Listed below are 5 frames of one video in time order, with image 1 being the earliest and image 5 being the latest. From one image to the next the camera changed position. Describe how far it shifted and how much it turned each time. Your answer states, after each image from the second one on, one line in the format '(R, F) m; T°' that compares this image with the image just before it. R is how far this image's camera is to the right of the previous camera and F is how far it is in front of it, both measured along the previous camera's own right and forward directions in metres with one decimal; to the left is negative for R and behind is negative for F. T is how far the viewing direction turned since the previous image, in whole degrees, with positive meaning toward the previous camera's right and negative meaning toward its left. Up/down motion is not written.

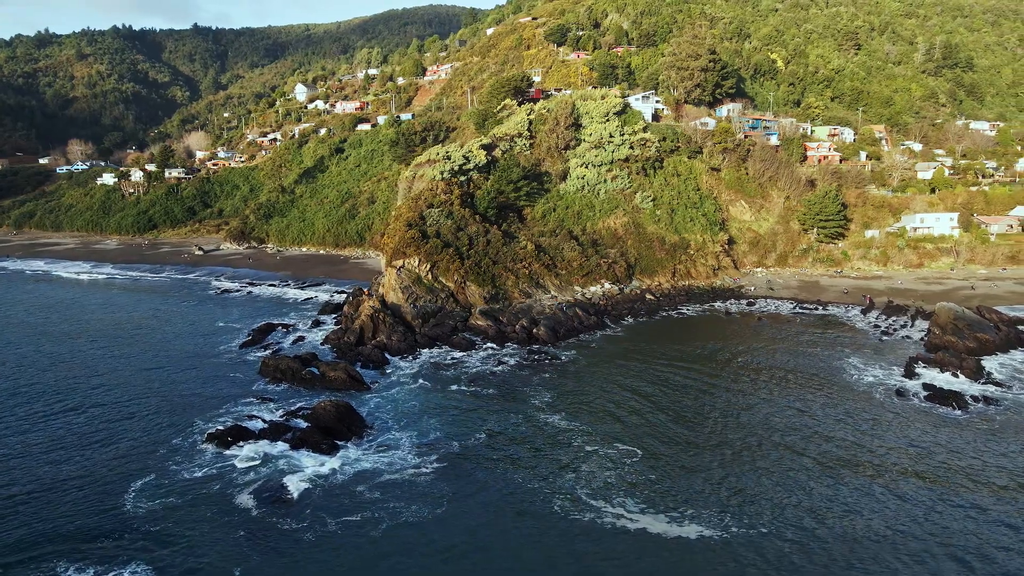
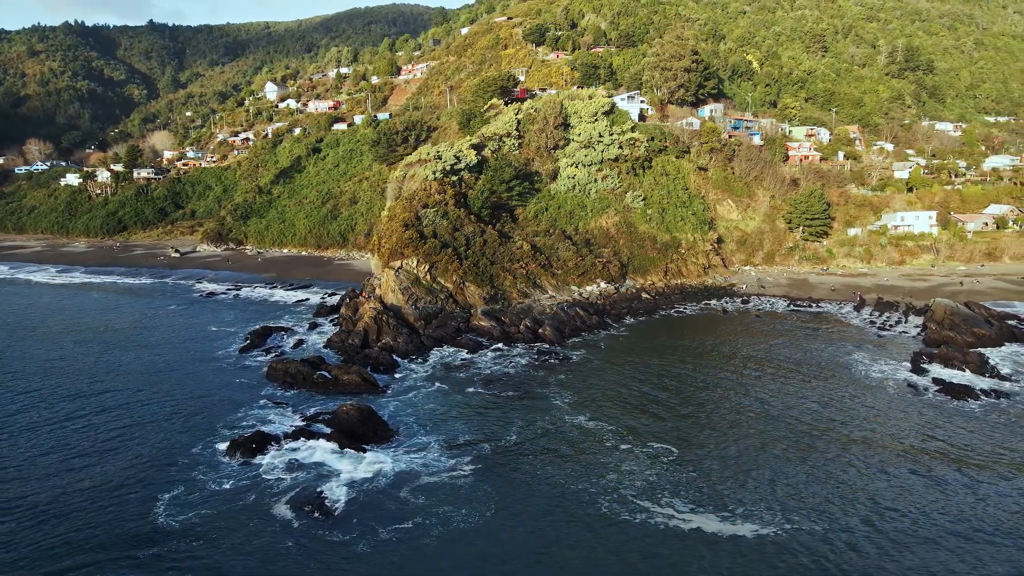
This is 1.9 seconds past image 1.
(-1.8, +0.3) m; +2°
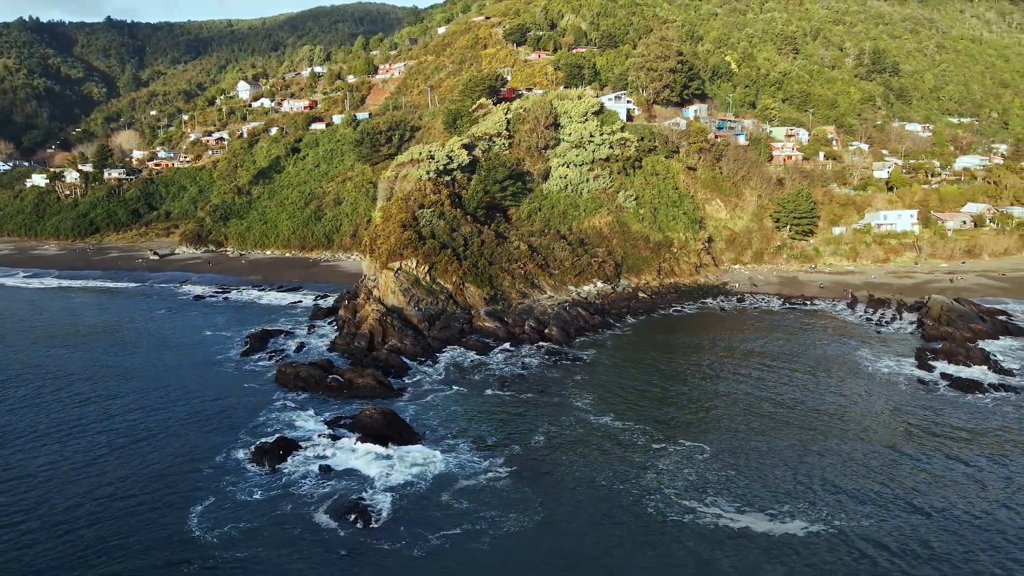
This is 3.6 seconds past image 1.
(-1.7, +0.2) m; +2°
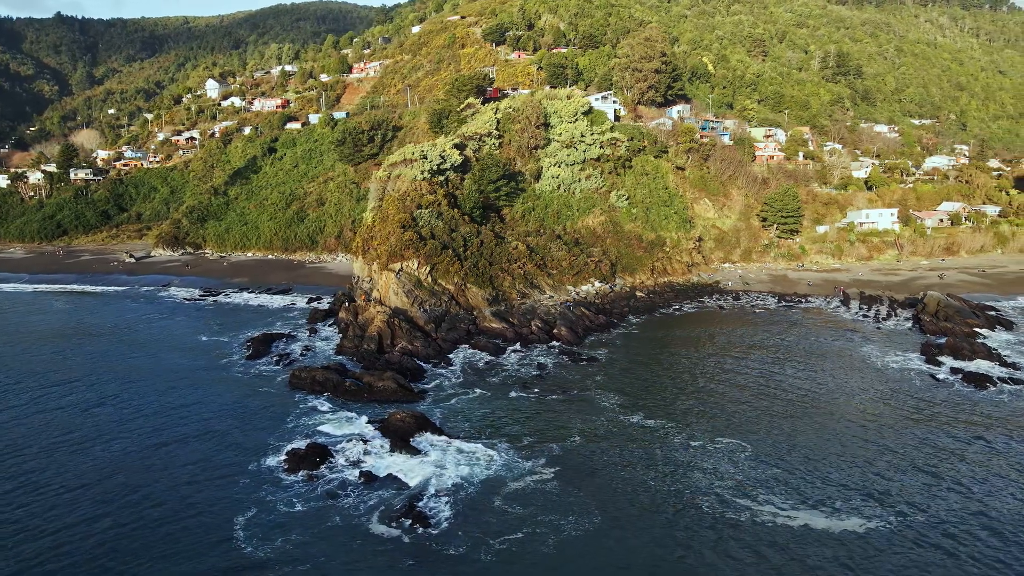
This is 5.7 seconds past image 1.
(-2.0, +0.2) m; +3°
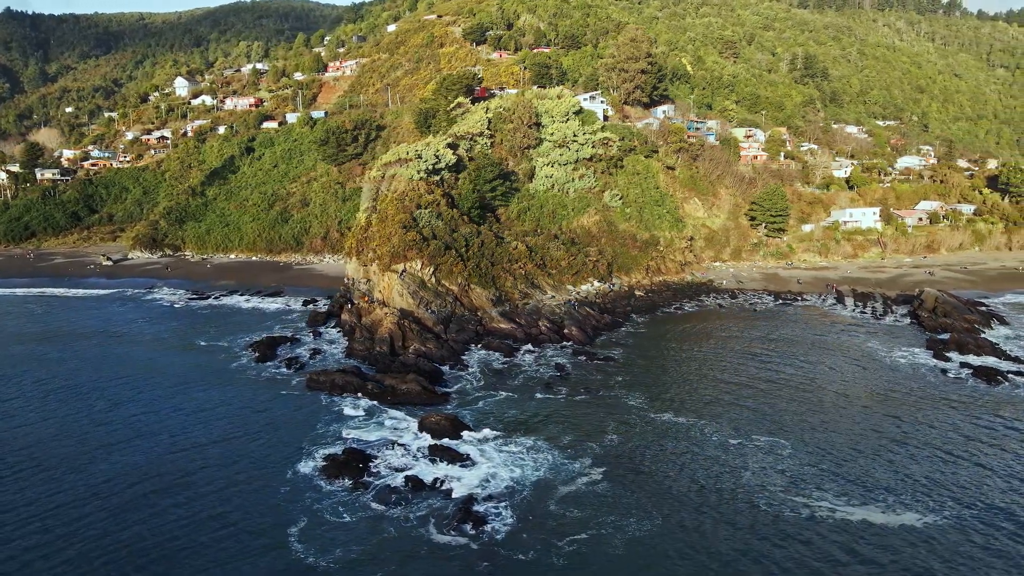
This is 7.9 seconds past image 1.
(-2.0, +0.2) m; +2°
